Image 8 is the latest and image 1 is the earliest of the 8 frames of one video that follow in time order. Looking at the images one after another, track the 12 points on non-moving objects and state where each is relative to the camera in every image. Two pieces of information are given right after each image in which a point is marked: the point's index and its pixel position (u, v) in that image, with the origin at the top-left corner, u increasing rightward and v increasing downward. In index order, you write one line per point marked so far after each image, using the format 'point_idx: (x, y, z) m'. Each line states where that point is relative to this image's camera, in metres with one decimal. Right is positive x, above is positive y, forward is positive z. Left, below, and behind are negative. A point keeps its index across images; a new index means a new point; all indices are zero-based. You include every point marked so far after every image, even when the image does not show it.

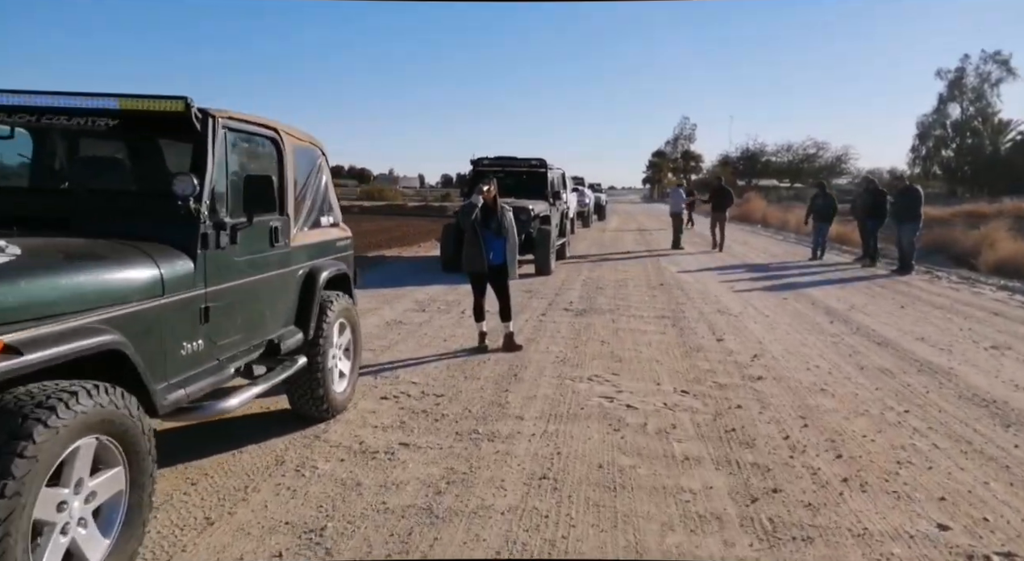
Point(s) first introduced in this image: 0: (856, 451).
0: (+2.2, -1.1, +4.9) m
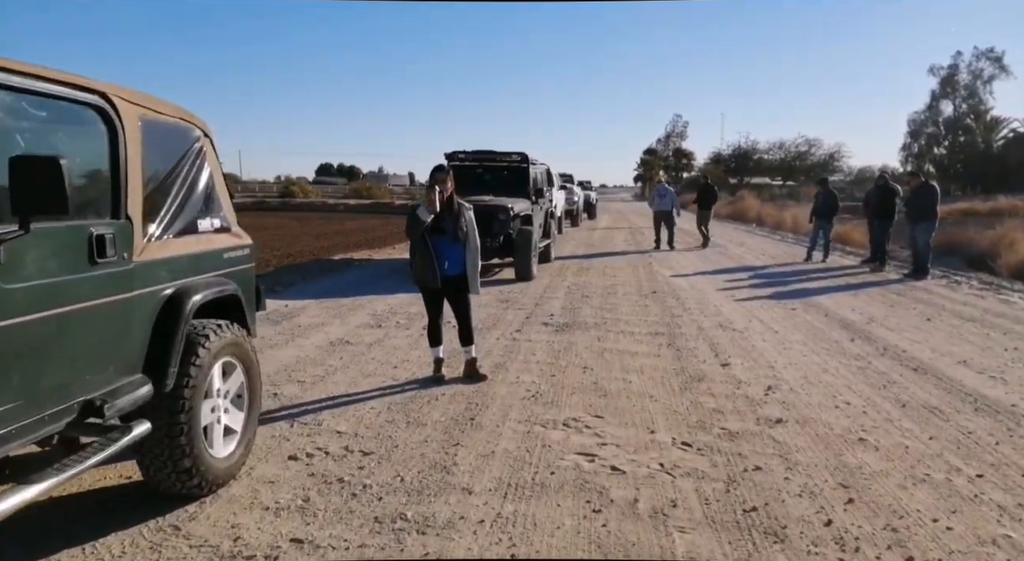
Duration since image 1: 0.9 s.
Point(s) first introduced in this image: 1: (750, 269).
0: (+1.9, -1.2, +3.5) m
1: (+4.7, +0.1, +15.5) m
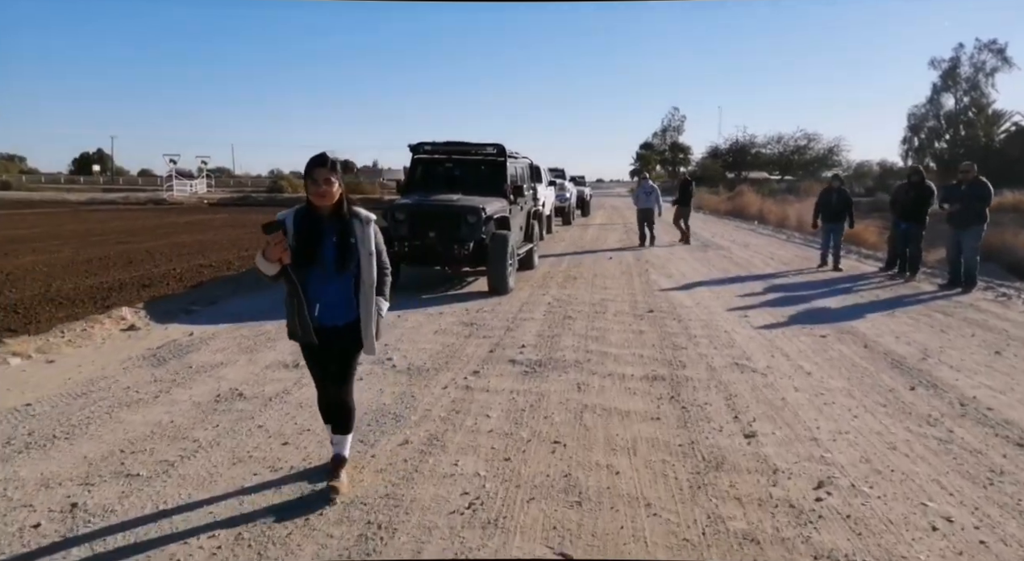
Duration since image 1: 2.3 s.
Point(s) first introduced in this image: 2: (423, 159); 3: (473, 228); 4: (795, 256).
0: (+1.5, -1.5, +1.5) m
1: (+4.2, -0.1, +13.4) m
2: (-1.6, +2.1, +13.7) m
3: (-0.6, +0.8, +11.9) m
4: (+6.8, +0.6, +19.1) m
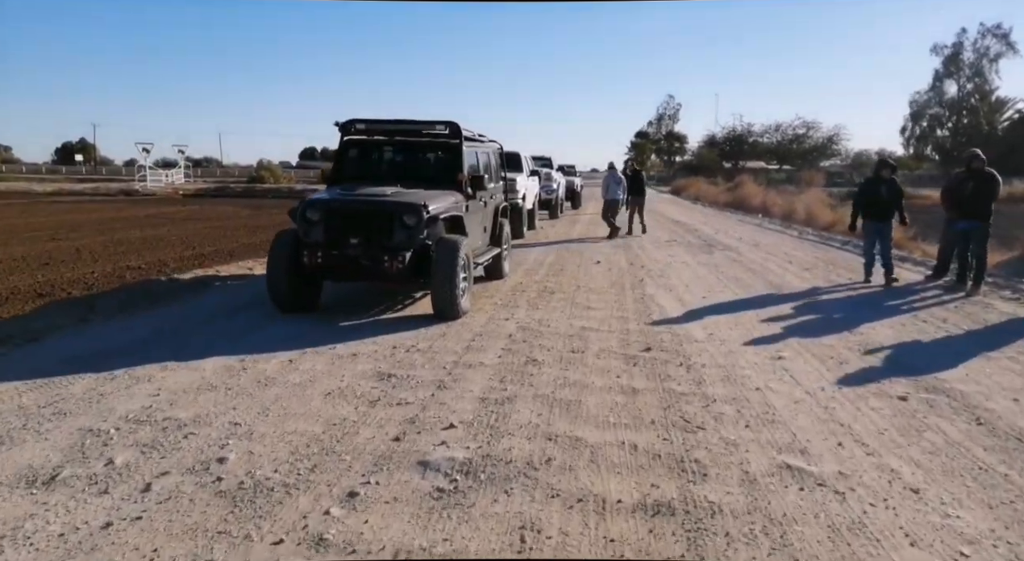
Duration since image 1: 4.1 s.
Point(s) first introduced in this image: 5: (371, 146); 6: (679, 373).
0: (+1.0, -1.8, -1.5) m
1: (+3.7, -0.3, +10.5) m
2: (-2.1, +1.9, +10.7) m
3: (-1.1, +0.5, +8.9) m
4: (+6.2, +0.5, +16.2) m
5: (-1.9, +1.8, +10.7) m
6: (+1.4, -0.8, +6.8) m
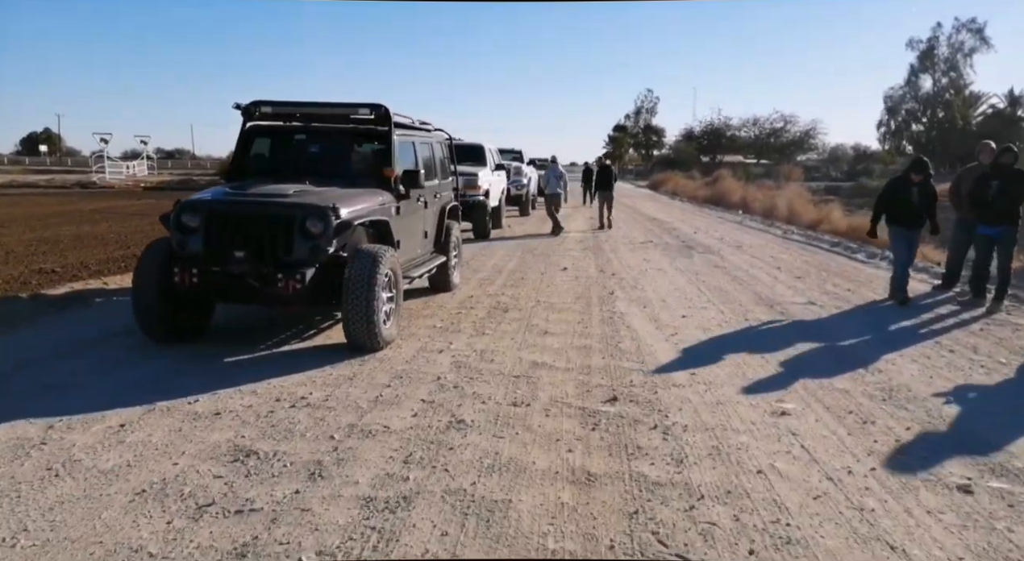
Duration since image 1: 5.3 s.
0: (+0.7, -2.1, -3.3) m
1: (+3.0, -0.5, +8.7) m
2: (-2.8, +1.7, +8.8) m
3: (-1.8, +0.3, +7.0) m
4: (+5.4, +0.3, +14.5) m
5: (-2.6, +1.6, +8.8) m
6: (+0.9, -1.0, +5.0) m
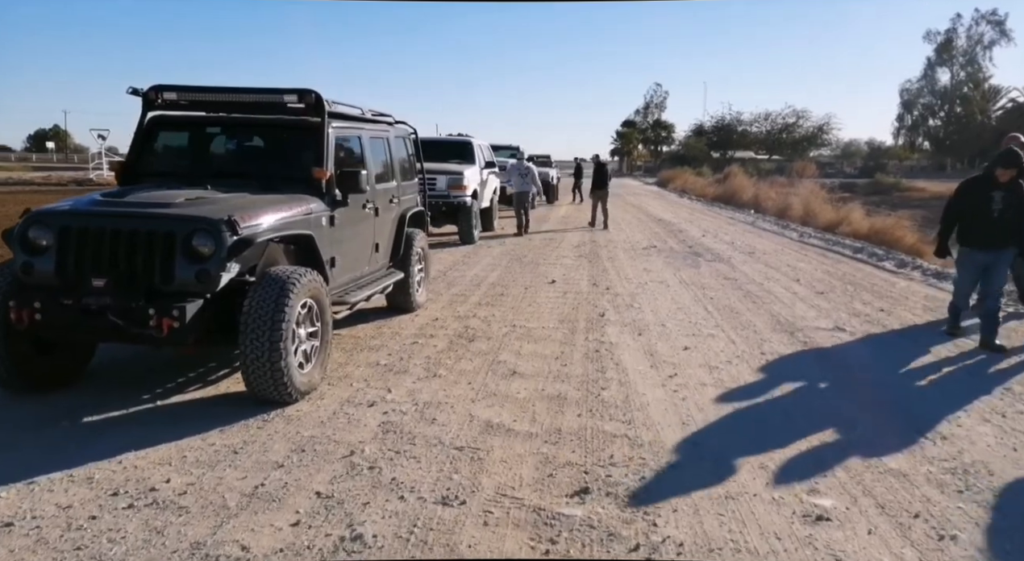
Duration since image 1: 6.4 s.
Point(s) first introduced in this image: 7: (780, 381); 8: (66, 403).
0: (+0.2, -2.4, -4.9) m
1: (+2.7, -0.8, +7.1) m
2: (-3.1, +1.5, +7.2) m
3: (-2.1, +0.1, +5.4) m
4: (+5.1, +0.1, +12.8) m
5: (-2.9, +1.4, +7.1) m
6: (+0.5, -1.2, +3.3) m
7: (+2.3, -0.8, +6.6) m
8: (-3.2, -0.9, +5.7) m
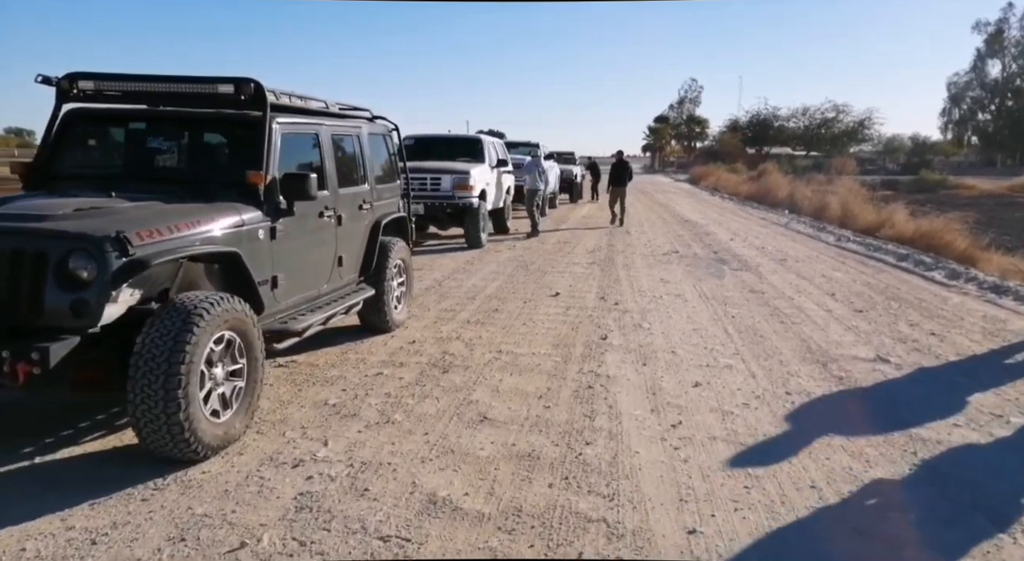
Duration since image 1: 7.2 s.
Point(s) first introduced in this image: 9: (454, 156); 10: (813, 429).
0: (-0.5, -2.7, -6.0) m
1: (+2.5, -1.0, +5.8) m
2: (-3.3, +1.3, +6.1) m
3: (-2.4, -0.1, +4.3) m
4: (+5.2, -0.1, +11.4) m
5: (-3.1, +1.2, +6.1) m
6: (+0.1, -1.5, +2.2) m
7: (+2.1, -1.0, +5.4) m
8: (-3.5, -1.1, +4.7) m
9: (-1.2, +2.7, +17.0) m
10: (+2.1, -1.0, +5.5) m
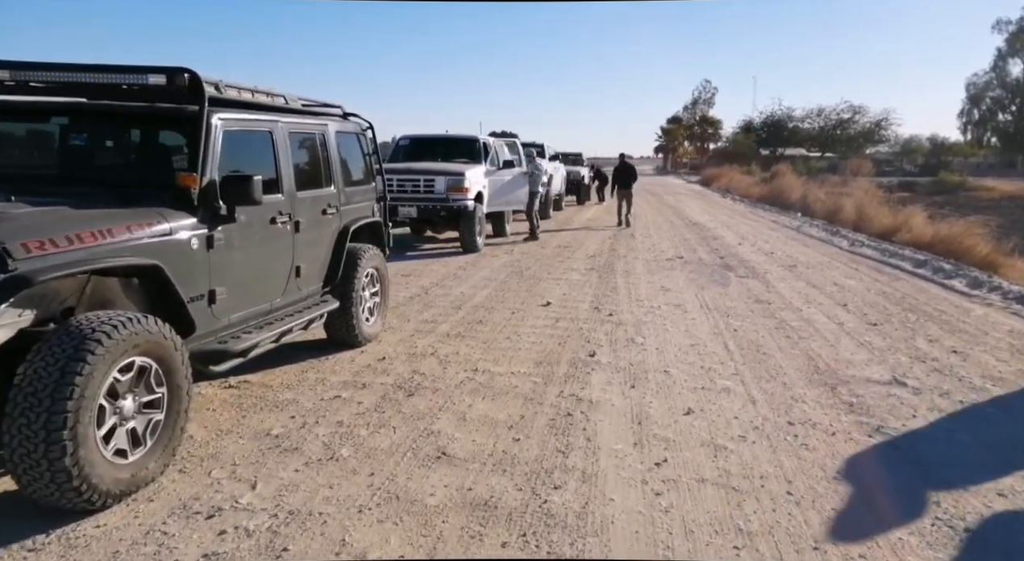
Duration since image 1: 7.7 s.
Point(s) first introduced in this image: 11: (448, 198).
0: (-0.9, -2.8, -6.7) m
1: (+2.2, -1.1, +5.1) m
2: (-3.5, +1.2, +5.5) m
3: (-2.6, -0.2, +3.7) m
4: (+5.0, -0.2, +10.7) m
5: (-3.3, +1.1, +5.5) m
6: (-0.2, -1.6, +1.5) m
7: (+1.8, -1.1, +4.7) m
8: (-3.7, -1.2, +4.1) m
9: (-1.3, +2.6, +16.3) m
10: (+1.9, -1.1, +4.8) m
11: (-1.2, +1.5, +14.6) m
